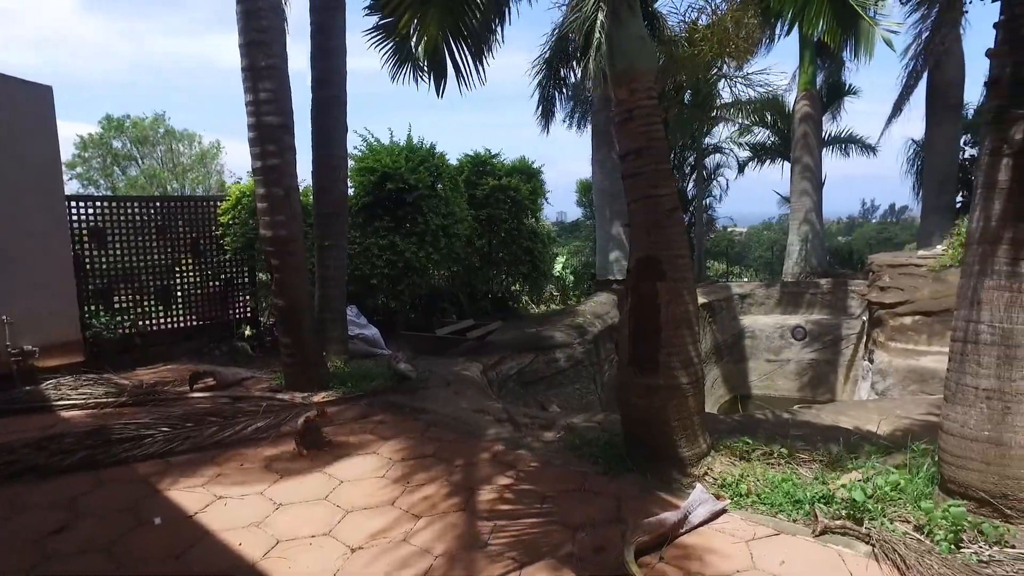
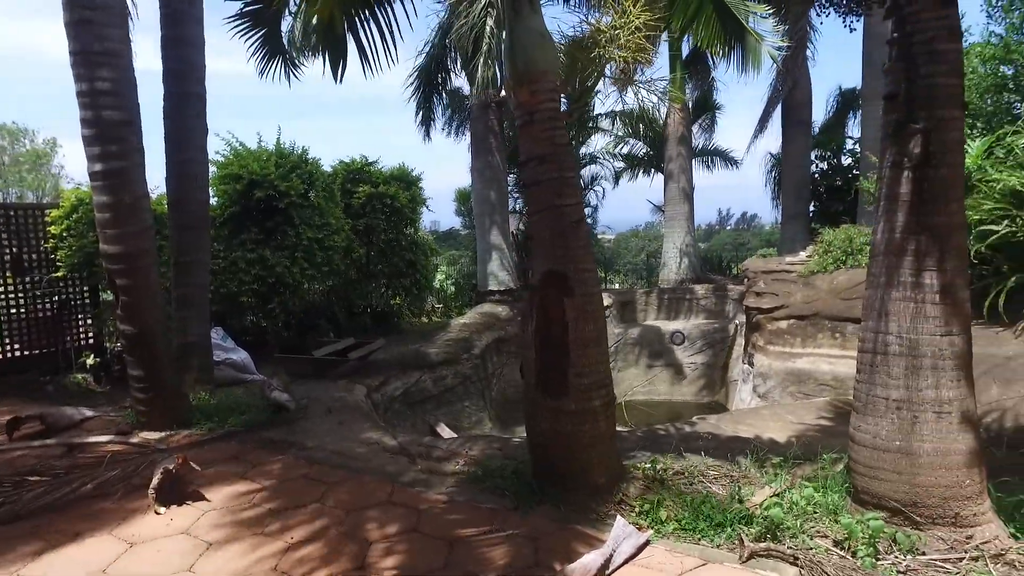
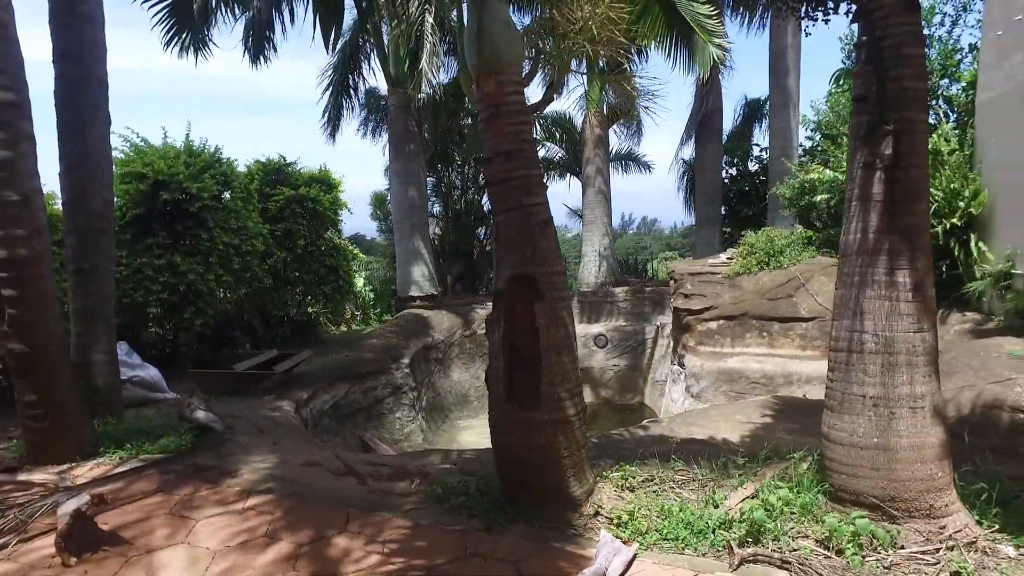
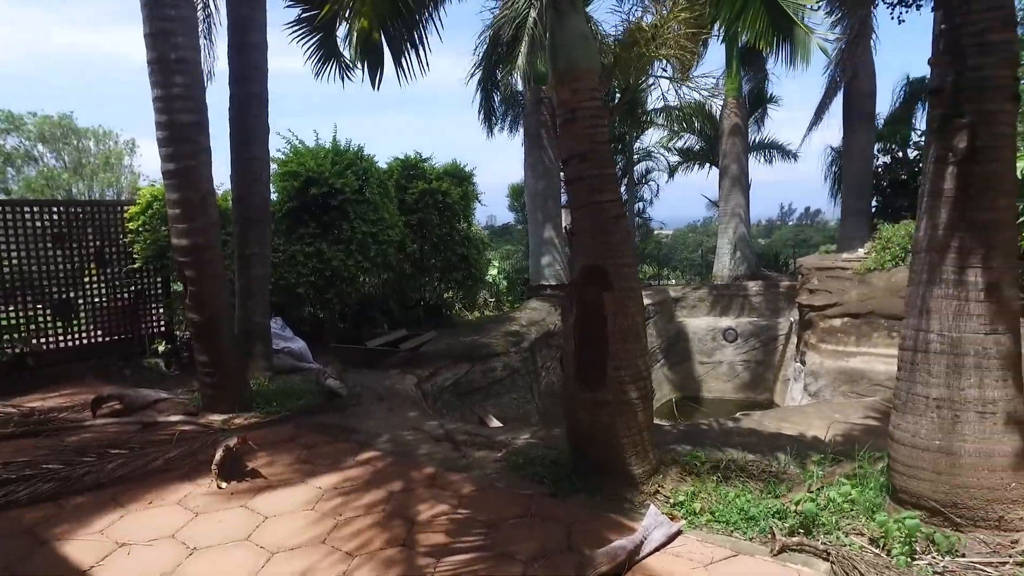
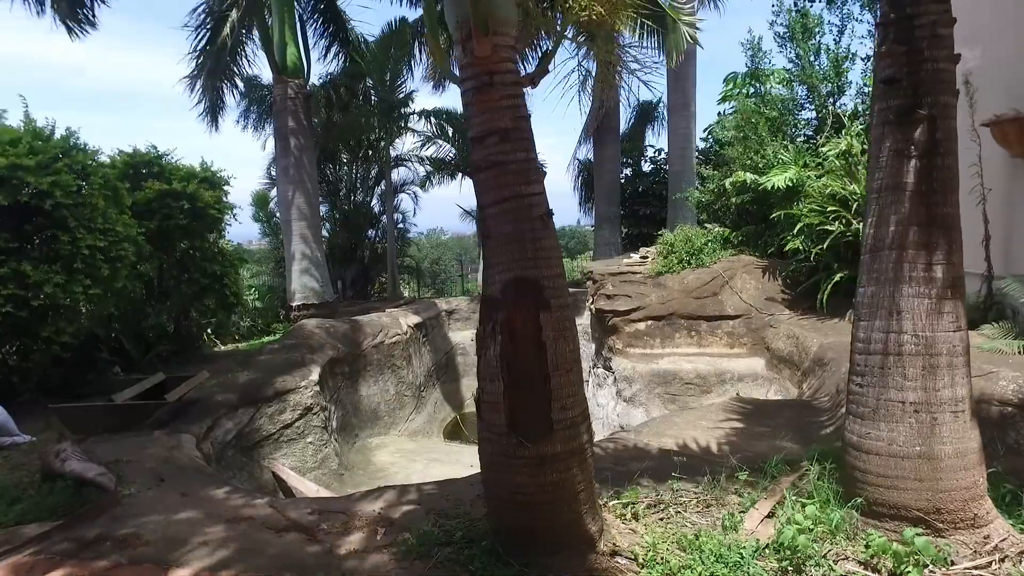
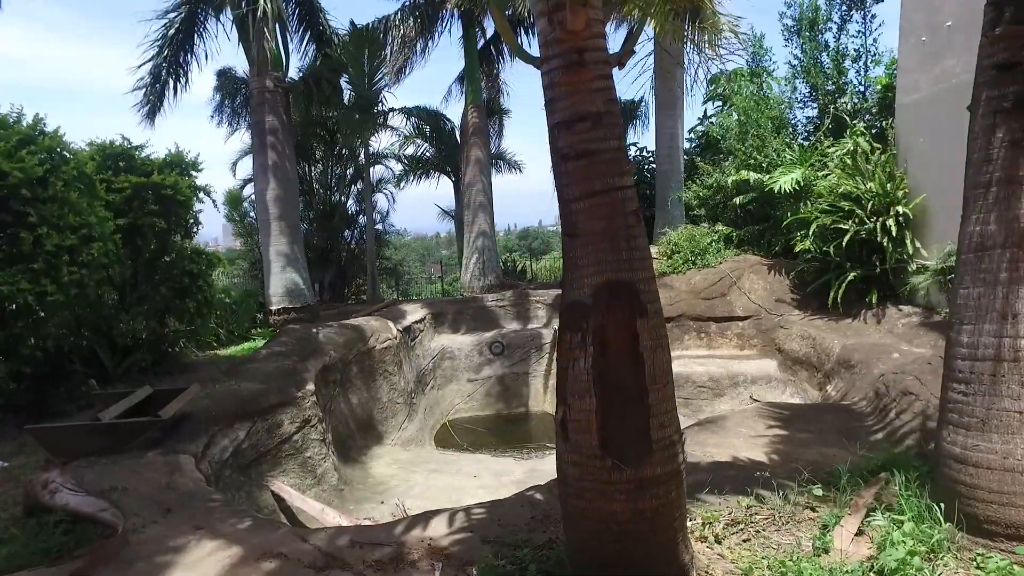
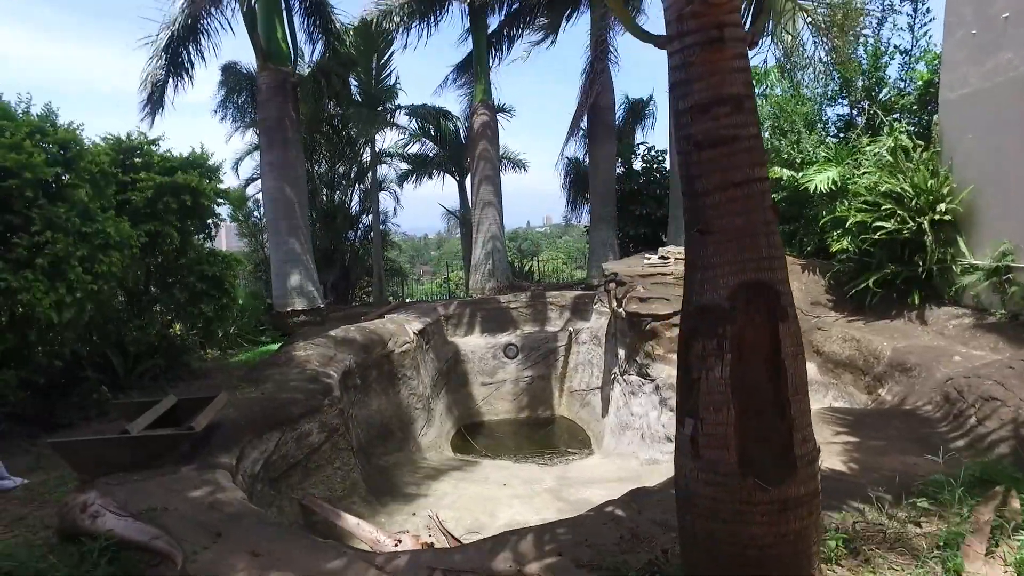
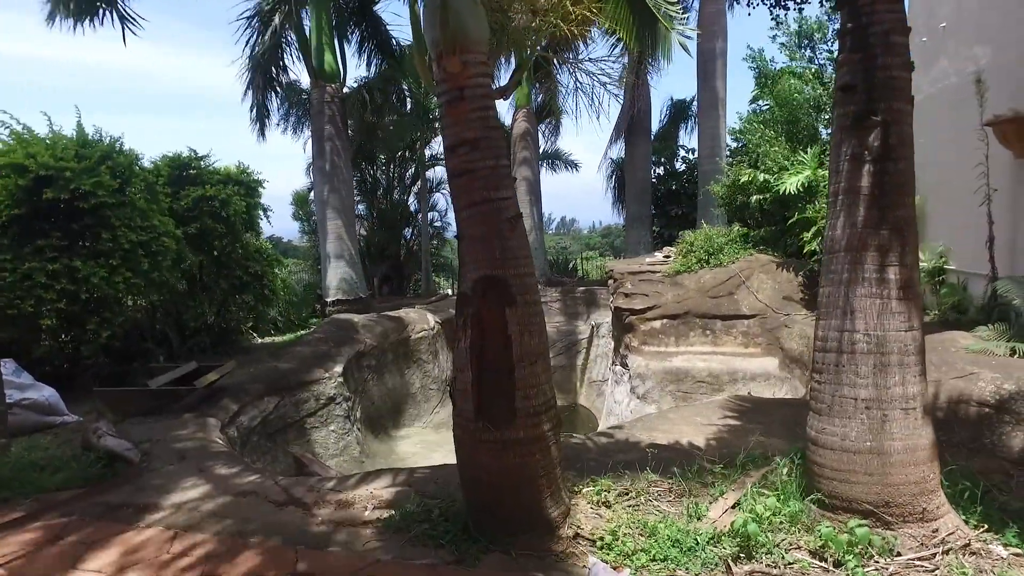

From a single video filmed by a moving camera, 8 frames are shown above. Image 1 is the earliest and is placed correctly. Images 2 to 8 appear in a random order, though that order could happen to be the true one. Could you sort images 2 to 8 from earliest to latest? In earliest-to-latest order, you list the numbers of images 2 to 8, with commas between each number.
4, 2, 3, 8, 5, 6, 7
